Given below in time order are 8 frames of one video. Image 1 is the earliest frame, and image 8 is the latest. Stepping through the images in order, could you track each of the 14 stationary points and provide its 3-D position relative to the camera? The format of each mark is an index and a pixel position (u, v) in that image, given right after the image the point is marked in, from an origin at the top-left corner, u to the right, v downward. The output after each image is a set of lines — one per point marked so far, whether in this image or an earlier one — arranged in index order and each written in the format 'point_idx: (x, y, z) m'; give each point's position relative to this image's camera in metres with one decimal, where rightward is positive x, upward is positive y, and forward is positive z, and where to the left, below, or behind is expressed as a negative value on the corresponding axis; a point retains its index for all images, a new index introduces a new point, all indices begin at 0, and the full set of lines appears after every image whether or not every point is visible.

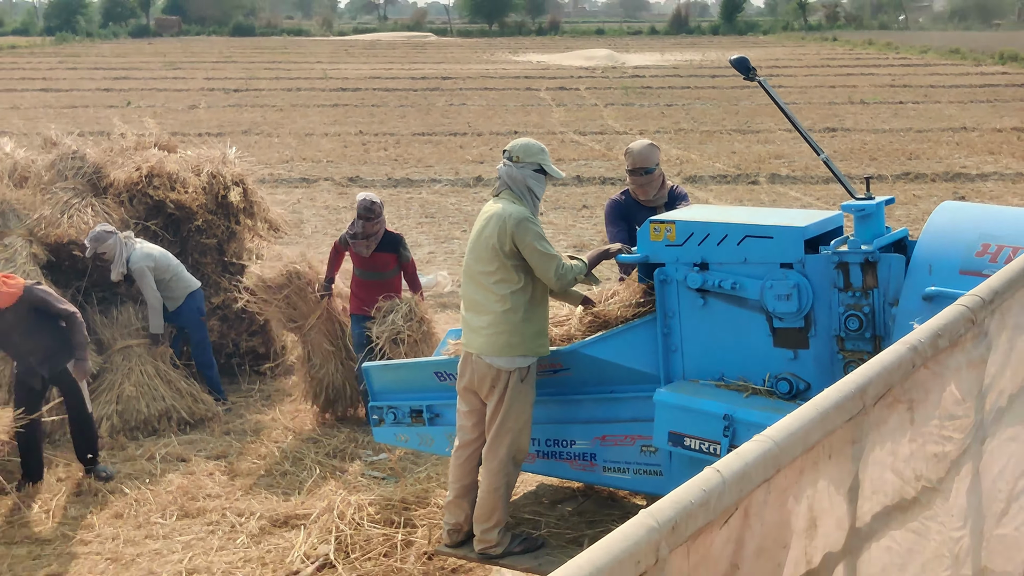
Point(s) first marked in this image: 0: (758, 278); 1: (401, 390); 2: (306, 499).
0: (+1.3, 0.0, +3.5) m
1: (-0.6, -0.6, +3.9) m
2: (-1.1, -1.2, +4.3) m
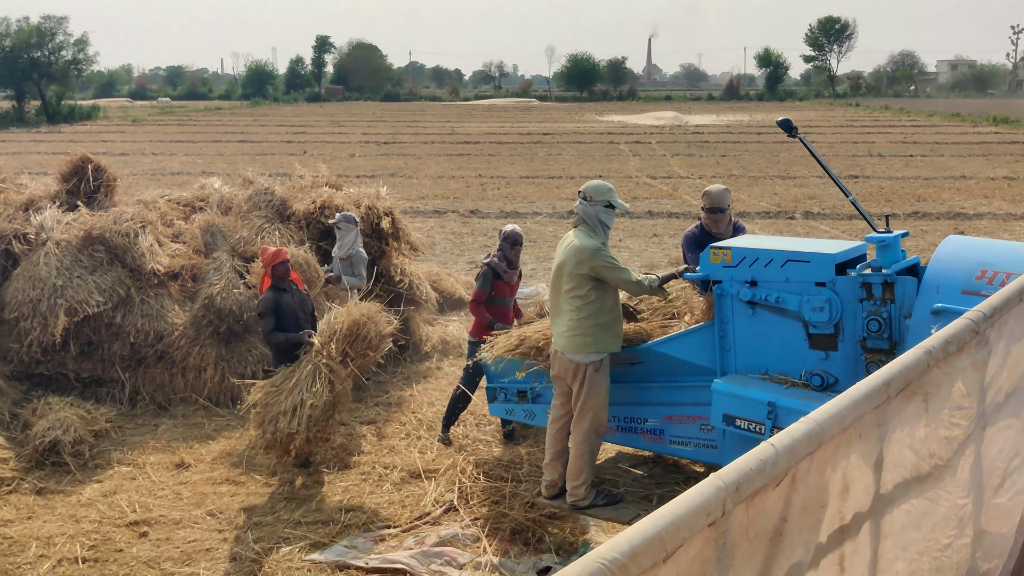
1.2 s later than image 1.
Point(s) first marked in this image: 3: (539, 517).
0: (+1.9, 0.0, +4.5) m
1: (0.0, -0.6, +5.0) m
2: (-0.5, -1.3, +5.4) m
3: (+0.2, -1.6, +4.8) m
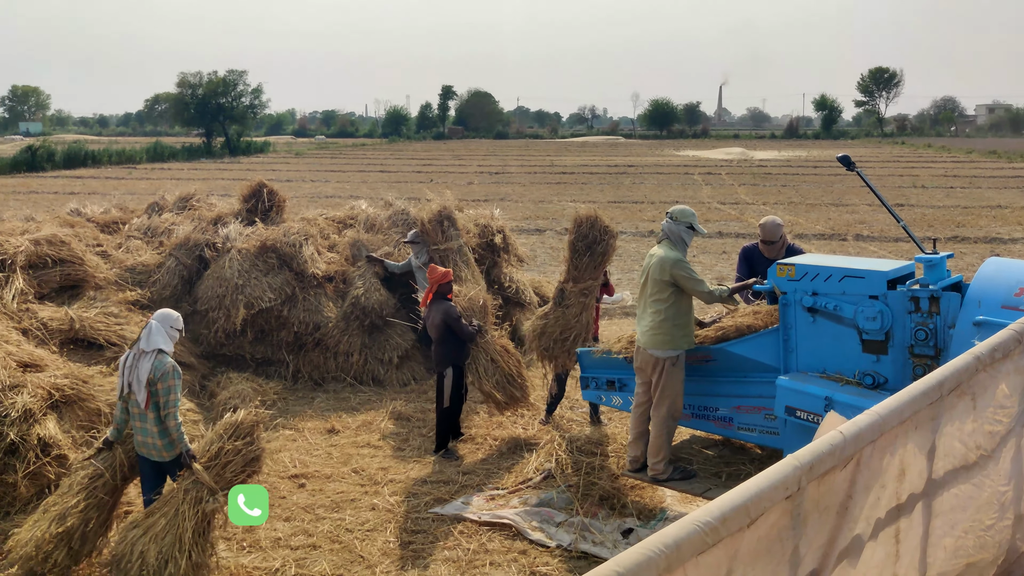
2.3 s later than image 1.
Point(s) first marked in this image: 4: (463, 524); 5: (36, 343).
0: (+2.6, -0.1, +5.3) m
1: (+0.8, -0.7, +6.0) m
2: (+0.3, -1.4, +6.4) m
3: (+0.9, -1.6, +5.7) m
4: (-0.4, -1.8, +5.3) m
5: (-4.1, -0.5, +6.0) m
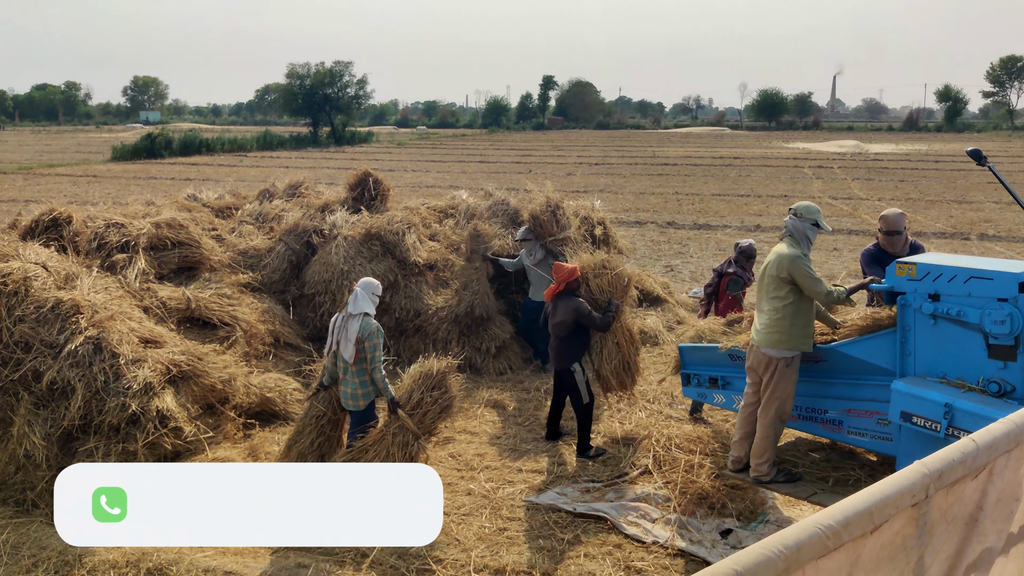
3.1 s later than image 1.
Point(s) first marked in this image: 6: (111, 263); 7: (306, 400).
0: (+3.4, -0.1, +5.0) m
1: (+1.6, -0.7, +5.9) m
2: (+1.1, -1.3, +6.3) m
3: (+1.7, -1.6, +5.6) m
4: (+0.3, -1.7, +5.3) m
5: (-3.2, -0.3, +6.3) m
6: (-3.8, +0.2, +6.7) m
7: (-1.9, -1.1, +6.6) m
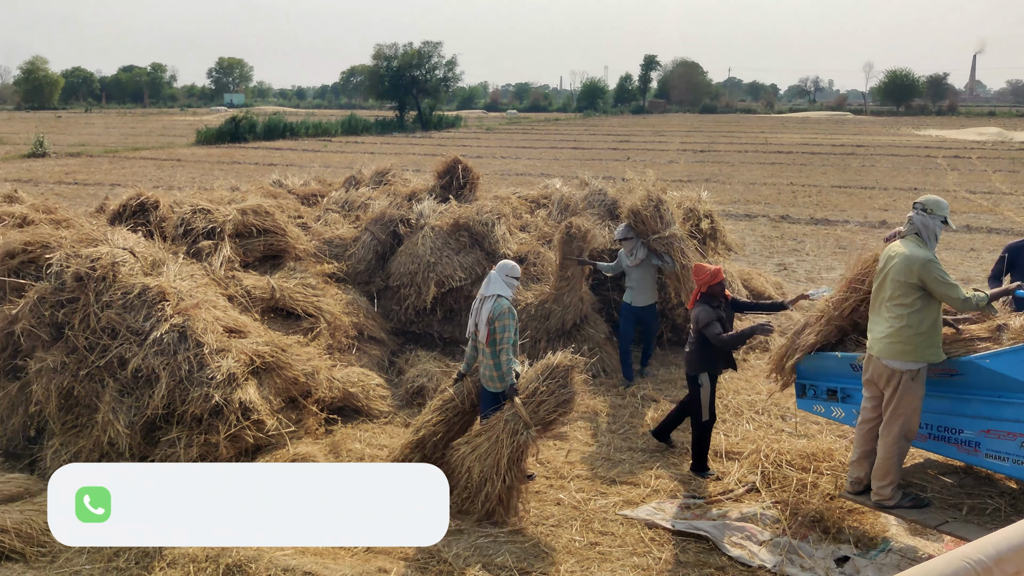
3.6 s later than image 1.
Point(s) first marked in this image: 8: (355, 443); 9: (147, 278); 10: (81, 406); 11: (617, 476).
0: (+4.1, -0.2, +4.3) m
1: (+2.4, -0.7, +5.3) m
2: (+1.9, -1.3, +5.8) m
3: (+2.4, -1.6, +5.0) m
4: (+1.0, -1.7, +4.9) m
5: (-2.4, -0.2, +6.1) m
6: (-3.0, +0.4, +6.6) m
7: (-1.1, -1.0, +6.4) m
8: (-1.3, -1.3, +5.8) m
9: (-3.1, +0.1, +5.8) m
10: (-3.5, -0.9, +5.5) m
11: (+0.8, -1.5, +5.5) m
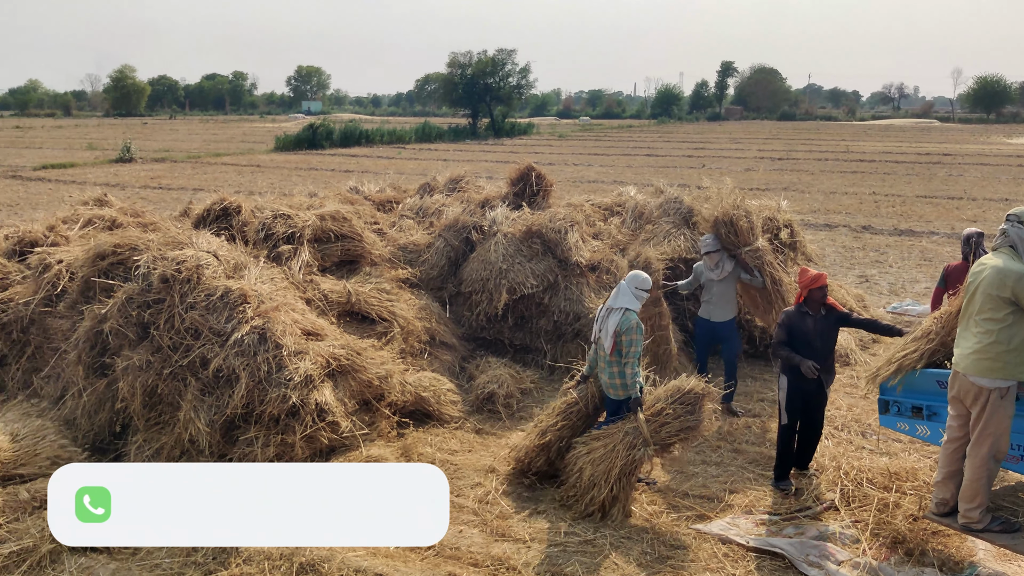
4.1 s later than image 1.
0: (+4.6, -0.3, +4.1) m
1: (+2.9, -0.8, +5.2) m
2: (+2.5, -1.4, +5.7) m
3: (+2.9, -1.7, +4.9) m
4: (+1.5, -1.8, +4.8) m
5: (-1.8, -0.2, +6.3) m
6: (-2.3, +0.3, +6.7) m
7: (-0.5, -1.1, +6.5) m
8: (-0.7, -1.4, +5.9) m
9: (-2.5, +0.1, +6.0) m
10: (-2.9, -1.0, +5.7) m
11: (+1.4, -1.6, +5.4) m
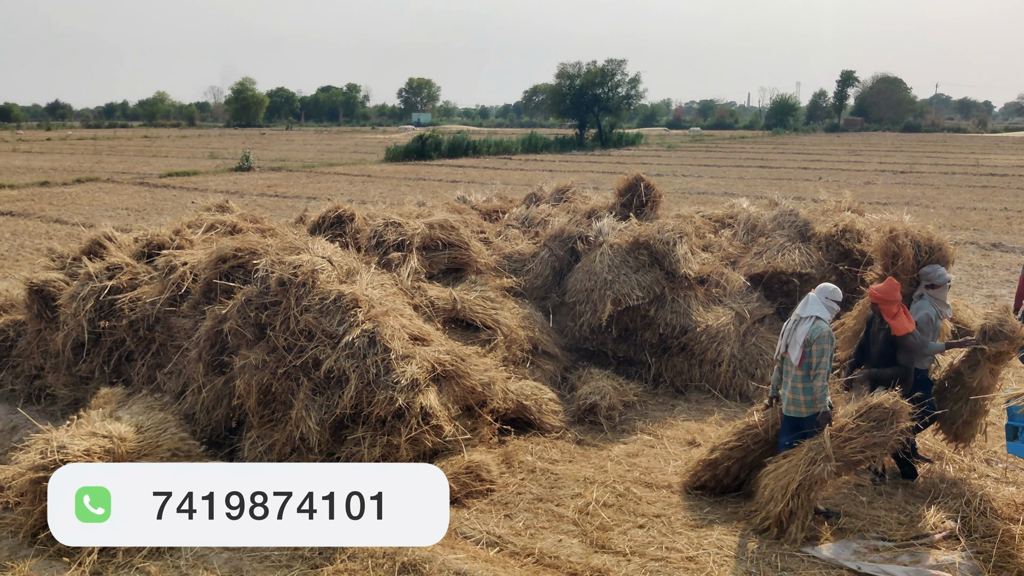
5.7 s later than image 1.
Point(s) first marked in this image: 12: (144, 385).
0: (+5.2, -0.5, +3.6) m
1: (+3.7, -0.9, +4.9) m
2: (+3.3, -1.5, +5.4) m
3: (+3.7, -1.9, +4.6) m
4: (+2.3, -1.9, +4.6) m
5: (-0.8, -0.3, +6.4) m
6: (-1.3, +0.3, +7.0) m
7: (+0.4, -1.1, +6.5) m
8: (+0.1, -1.4, +6.0) m
9: (-1.6, 0.0, +6.2) m
10: (-2.0, -1.0, +5.9) m
11: (+2.2, -1.7, +5.3) m
12: (-3.6, -1.0, +6.8) m
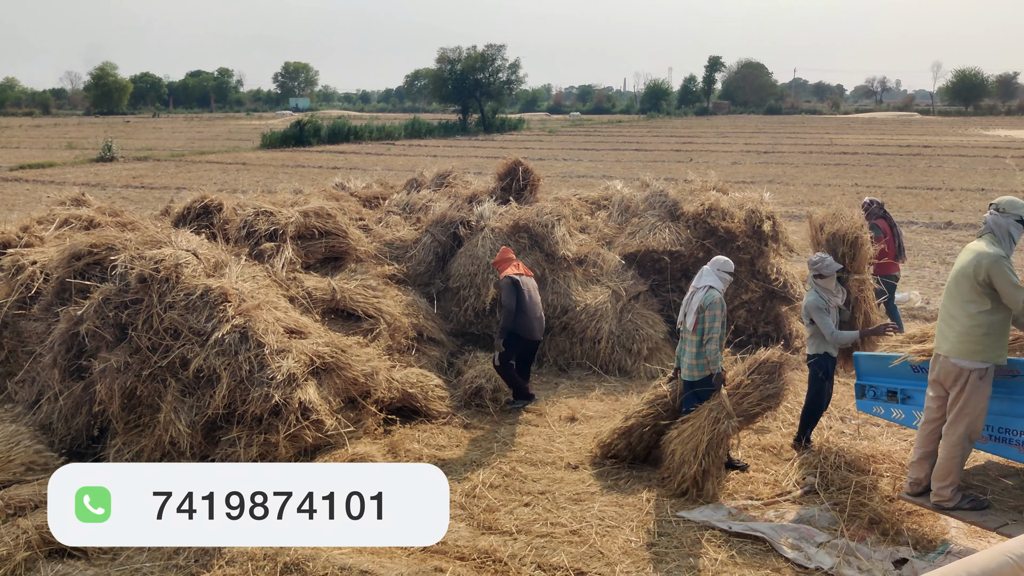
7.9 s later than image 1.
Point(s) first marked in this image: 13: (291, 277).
0: (+4.5, -0.2, +4.2) m
1: (+2.8, -0.7, +5.2) m
2: (+2.4, -1.3, +5.8) m
3: (+2.9, -1.6, +5.0) m
4: (+1.5, -1.7, +4.8) m
5: (-1.9, -0.2, +6.2) m
6: (-2.5, +0.3, +6.7) m
7: (-0.6, -1.0, +6.4) m
8: (-0.8, -1.3, +5.9) m
9: (-2.6, +0.1, +5.9) m
10: (-3.0, -0.9, +5.6) m
11: (+1.3, -1.5, +5.5) m
12: (-4.7, -1.0, +6.2) m
13: (-2.1, +0.1, +6.5) m
